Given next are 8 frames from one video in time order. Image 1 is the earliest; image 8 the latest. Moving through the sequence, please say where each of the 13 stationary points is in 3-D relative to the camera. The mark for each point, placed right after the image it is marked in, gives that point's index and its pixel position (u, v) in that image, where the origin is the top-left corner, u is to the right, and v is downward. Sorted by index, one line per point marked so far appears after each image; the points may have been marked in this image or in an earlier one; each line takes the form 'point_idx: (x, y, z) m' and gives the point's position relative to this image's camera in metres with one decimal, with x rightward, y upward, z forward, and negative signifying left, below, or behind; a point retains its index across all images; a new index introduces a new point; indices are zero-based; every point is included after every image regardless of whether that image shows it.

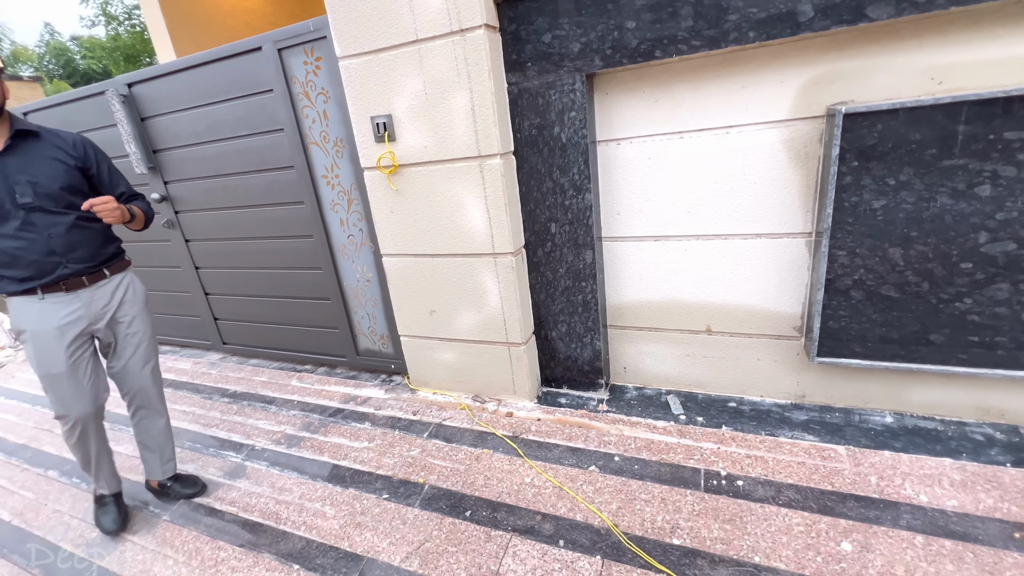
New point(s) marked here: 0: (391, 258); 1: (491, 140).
0: (-0.6, +0.2, +2.4) m
1: (-0.1, +0.6, +1.9) m
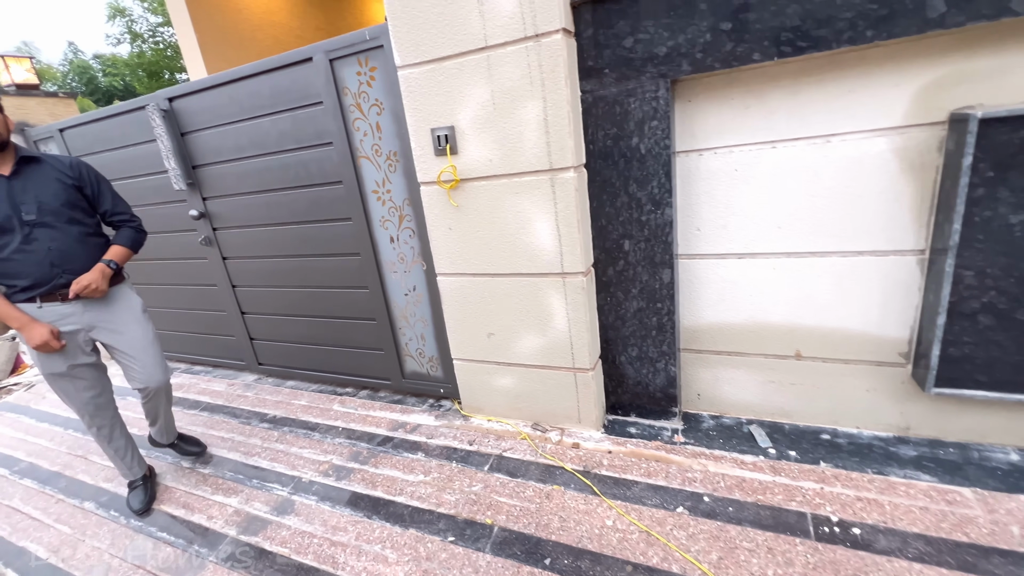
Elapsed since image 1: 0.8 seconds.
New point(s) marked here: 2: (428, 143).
0: (-0.3, +0.1, +2.2) m
1: (+0.2, +0.5, +1.8) m
2: (-0.4, +0.7, +2.0) m
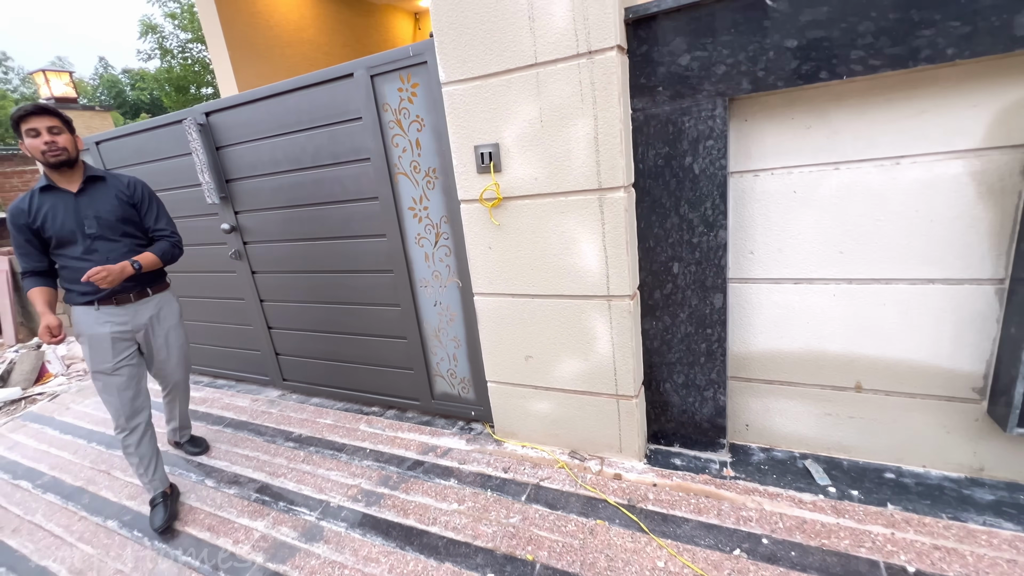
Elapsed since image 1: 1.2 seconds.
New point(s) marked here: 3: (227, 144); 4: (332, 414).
0: (-0.1, 0.0, +2.2) m
1: (+0.4, +0.5, +1.7) m
2: (-0.2, +0.6, +2.0) m
3: (-1.8, +0.9, +2.8) m
4: (-1.2, -0.8, +2.9) m
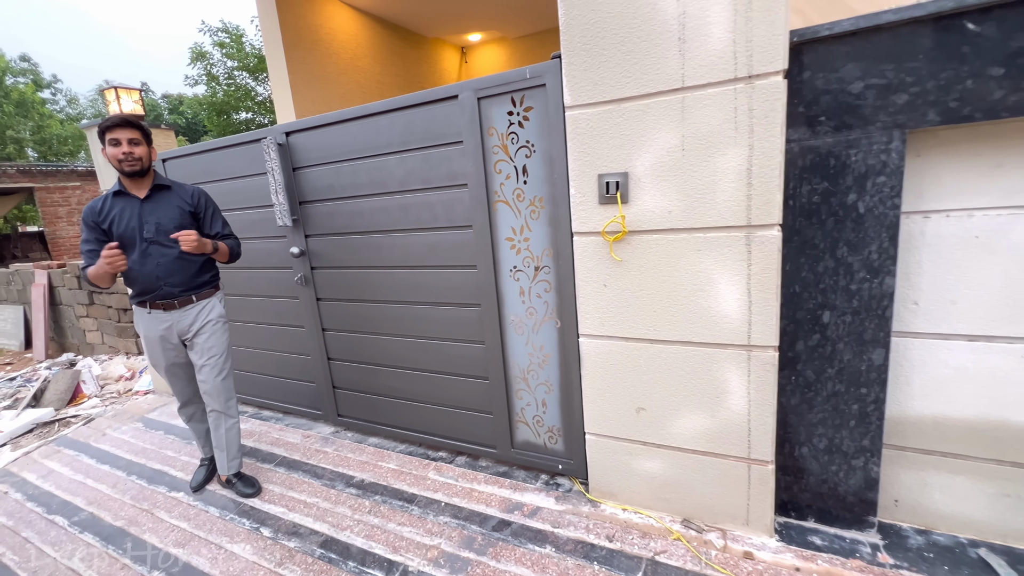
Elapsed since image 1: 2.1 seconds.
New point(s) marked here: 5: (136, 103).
0: (+0.4, -0.2, +2.0) m
1: (+0.9, +0.3, +1.6) m
2: (+0.3, +0.4, +1.8) m
3: (-1.2, +0.7, +2.7) m
4: (-0.7, -1.0, +2.7) m
5: (-3.0, +1.5, +3.6) m
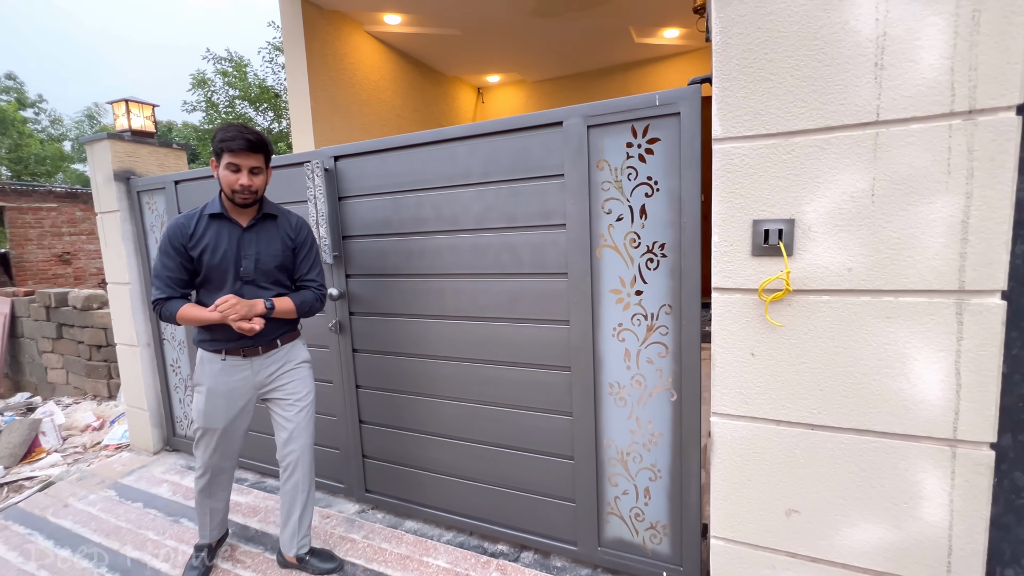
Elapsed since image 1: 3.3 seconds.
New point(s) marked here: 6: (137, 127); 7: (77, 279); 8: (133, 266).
0: (+0.8, -0.5, +1.6) m
1: (+1.3, +0.1, +1.3) m
2: (+0.8, +0.2, +1.5) m
3: (-0.8, +0.5, +2.3) m
4: (-0.3, -1.3, +2.2) m
5: (-2.6, +1.2, +3.2) m
6: (-2.6, +1.1, +3.1) m
7: (-9.3, +0.2, +9.6) m
8: (-2.6, +0.2, +3.1) m
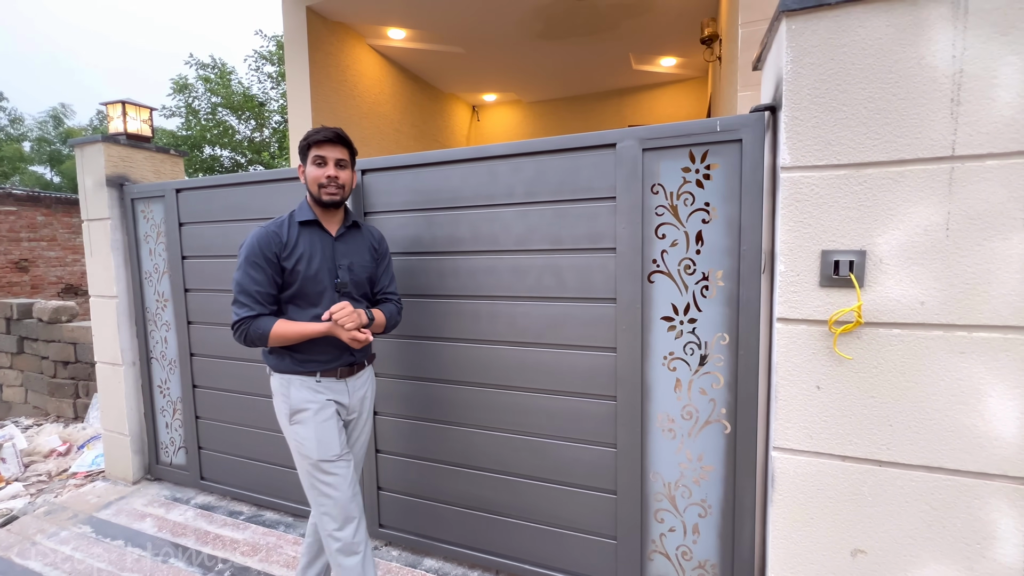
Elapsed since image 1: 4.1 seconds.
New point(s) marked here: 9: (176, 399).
0: (+1.0, -0.6, +1.5) m
1: (+1.6, -0.1, +1.3) m
2: (+1.0, +0.1, +1.5) m
3: (-0.6, +0.4, +2.2) m
4: (-0.2, -1.4, +2.0) m
5: (-2.5, +1.1, +3.0) m
6: (-2.5, +1.0, +2.9) m
7: (-9.5, 0.0, +9.0) m
8: (-2.5, +0.1, +2.9) m
9: (-2.2, -0.7, +2.9) m
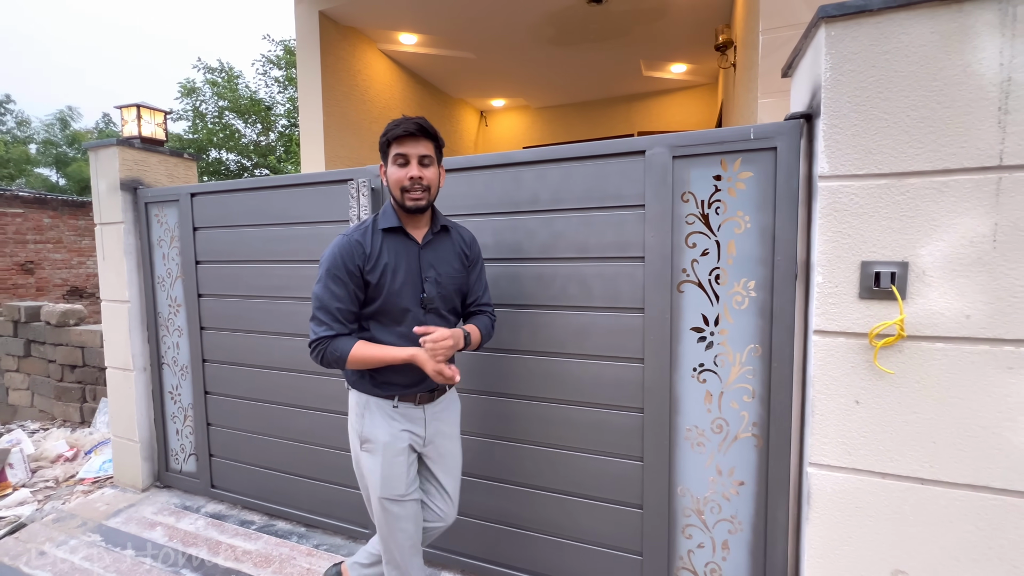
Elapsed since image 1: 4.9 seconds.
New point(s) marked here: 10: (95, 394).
0: (+1.1, -0.6, +1.5) m
1: (+1.7, -0.1, +1.2) m
2: (+1.1, 0.0, +1.4) m
3: (-0.5, +0.3, +2.2) m
4: (-0.1, -1.4, +2.0) m
5: (-2.4, +1.1, +3.0) m
6: (-2.4, +1.0, +2.9) m
7: (-9.4, 0.0, +9.0) m
8: (-2.4, 0.0, +2.8) m
9: (-2.1, -0.8, +2.9) m
10: (-4.0, -1.0, +4.3) m
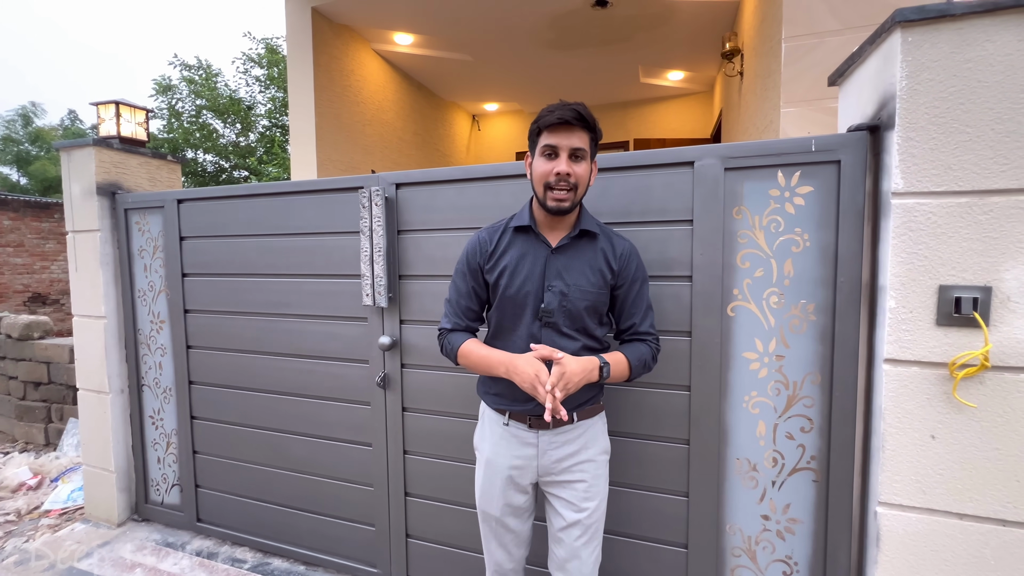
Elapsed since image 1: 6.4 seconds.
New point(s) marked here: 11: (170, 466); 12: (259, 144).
0: (+1.2, -0.7, +1.4) m
1: (+1.8, -0.2, +1.1) m
2: (+1.2, 0.0, +1.3) m
3: (-0.4, +0.3, +2.0) m
4: (0.0, -1.5, +1.8) m
5: (-2.3, +1.0, +2.8) m
6: (-2.3, +0.9, +2.7) m
7: (-9.6, -0.2, +8.4) m
8: (-2.3, 0.0, +2.6) m
9: (-2.0, -0.8, +2.6) m
10: (-3.9, -1.1, +3.9) m
11: (-2.0, -1.0, +2.6) m
12: (-7.5, +4.3, +13.4) m
